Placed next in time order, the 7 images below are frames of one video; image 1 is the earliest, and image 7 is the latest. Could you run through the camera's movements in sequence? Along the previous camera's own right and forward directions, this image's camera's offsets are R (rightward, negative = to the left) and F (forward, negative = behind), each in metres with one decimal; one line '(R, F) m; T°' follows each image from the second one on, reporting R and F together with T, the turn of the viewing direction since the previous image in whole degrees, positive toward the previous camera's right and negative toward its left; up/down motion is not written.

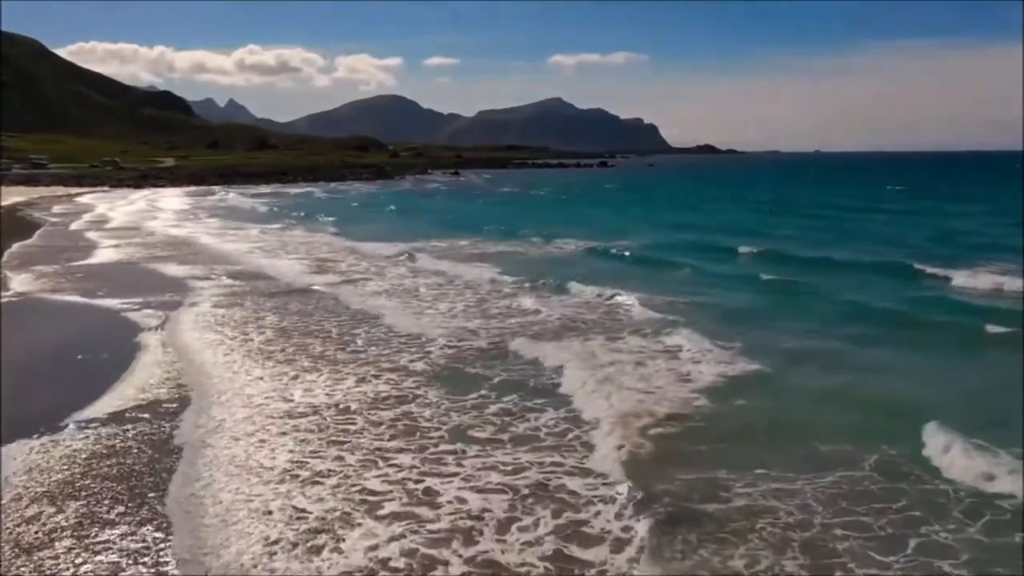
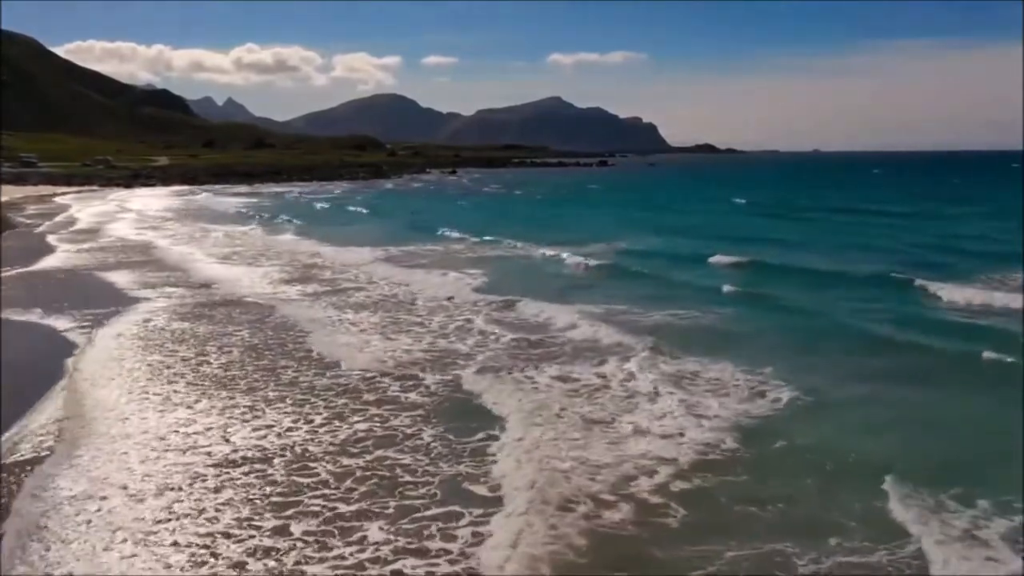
(0.0, +2.5) m; 0°
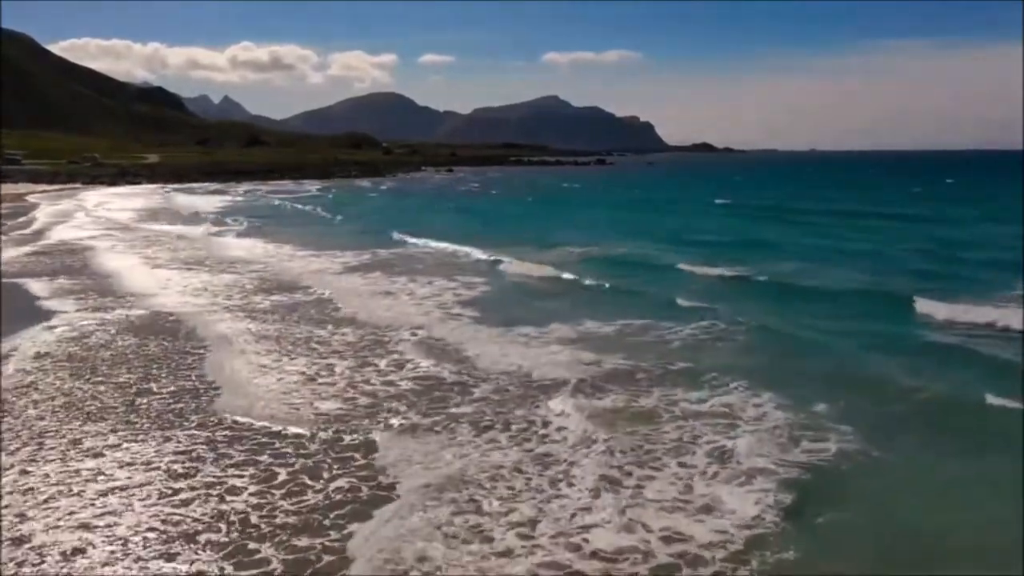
(-0.3, +2.7) m; 0°
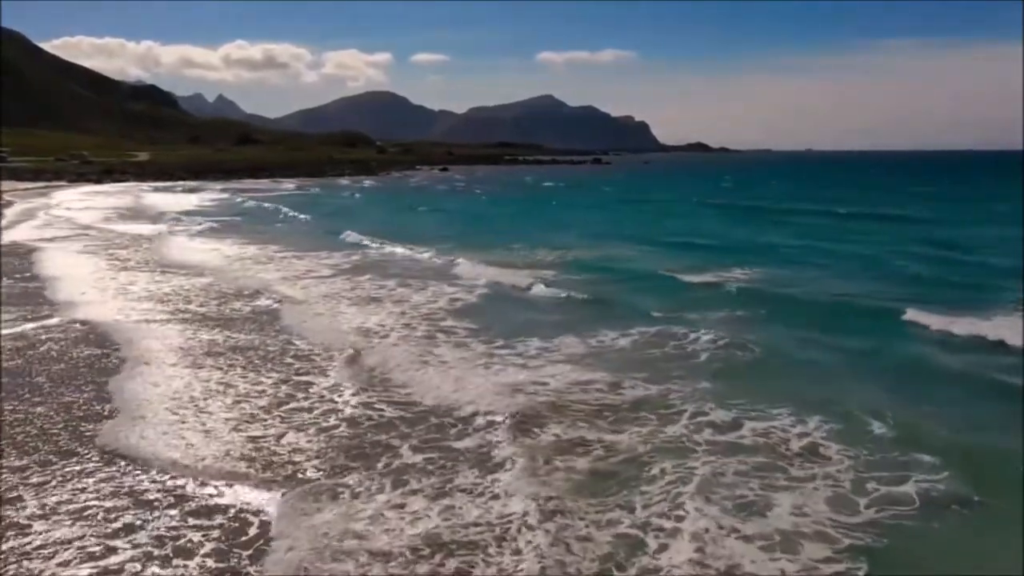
(-0.3, +2.0) m; +1°
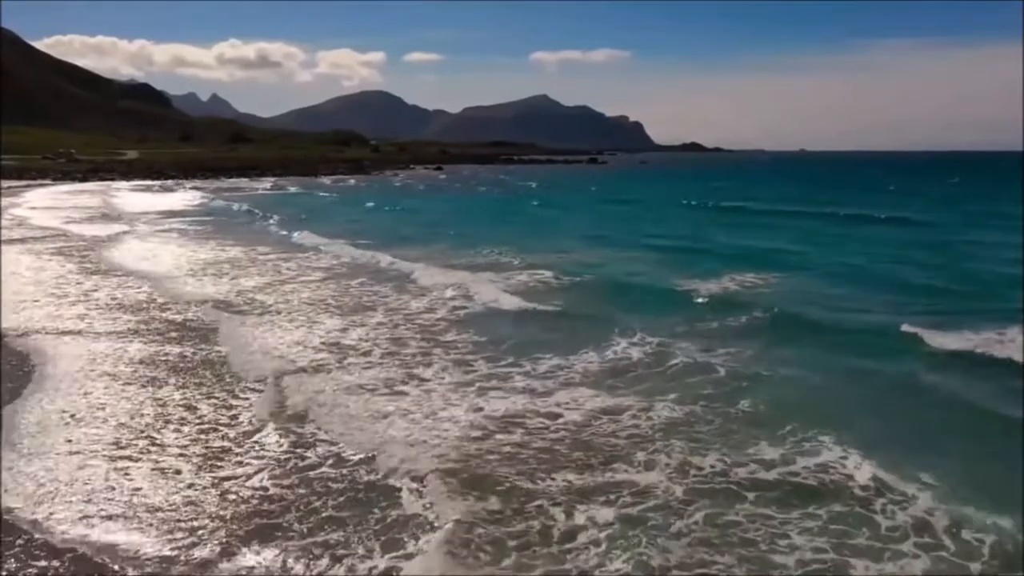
(-0.5, +1.8) m; +1°
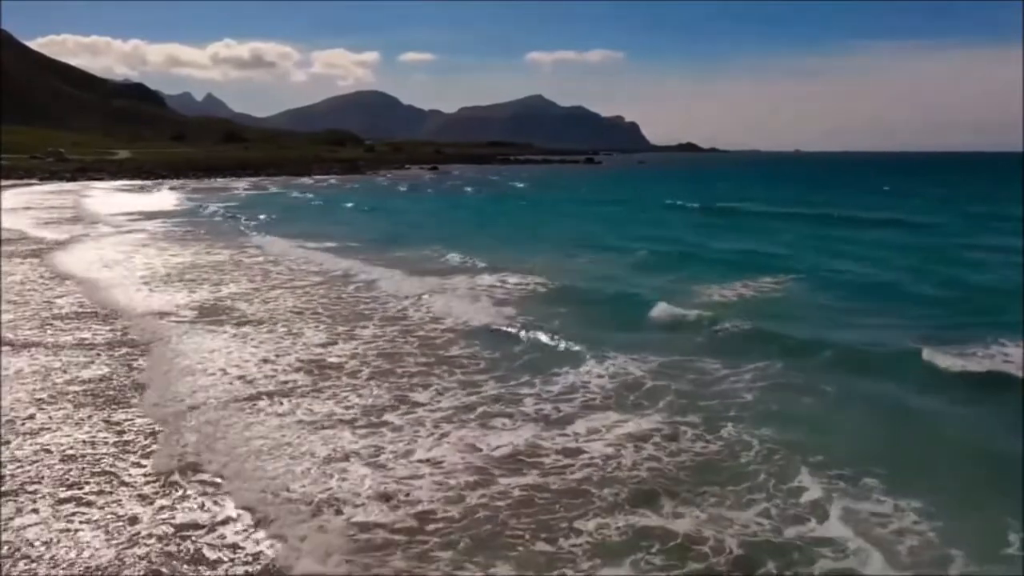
(-0.4, +1.5) m; +1°
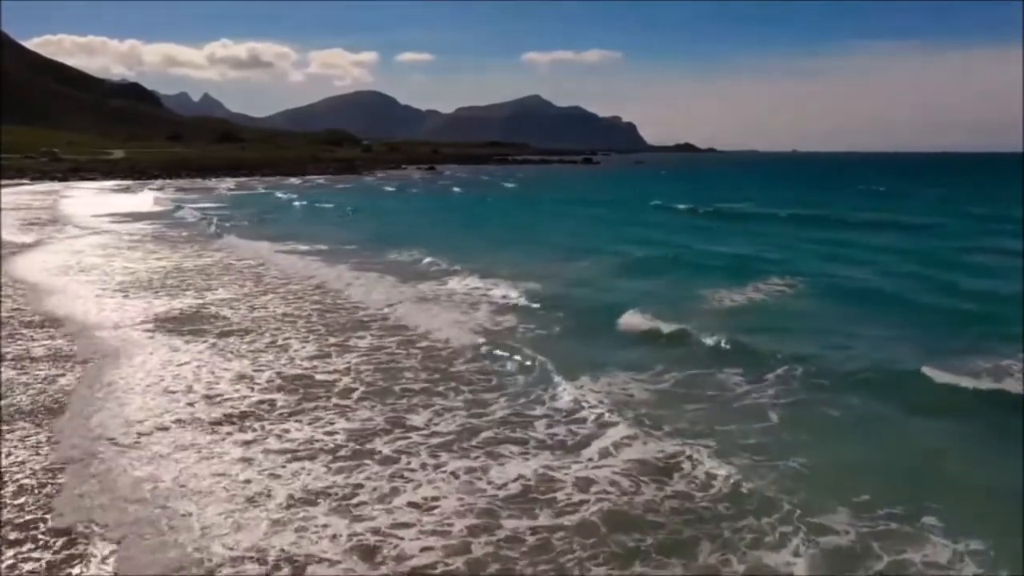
(-0.3, +1.1) m; 0°
